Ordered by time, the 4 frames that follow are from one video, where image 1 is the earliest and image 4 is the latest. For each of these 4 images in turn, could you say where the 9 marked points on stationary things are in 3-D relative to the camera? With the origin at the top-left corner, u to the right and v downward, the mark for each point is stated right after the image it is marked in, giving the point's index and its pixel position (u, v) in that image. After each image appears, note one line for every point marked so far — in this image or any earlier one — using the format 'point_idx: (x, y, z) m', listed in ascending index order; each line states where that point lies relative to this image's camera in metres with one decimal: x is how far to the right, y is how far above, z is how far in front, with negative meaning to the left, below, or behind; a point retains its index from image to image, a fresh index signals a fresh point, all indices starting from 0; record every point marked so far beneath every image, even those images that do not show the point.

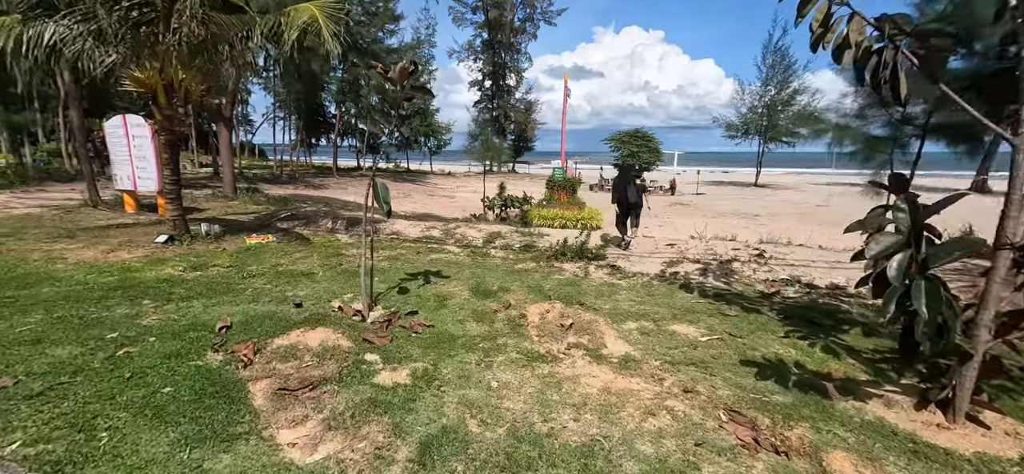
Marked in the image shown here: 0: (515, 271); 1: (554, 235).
0: (0.0, -0.5, +6.0) m
1: (+0.7, 0.0, +7.7) m
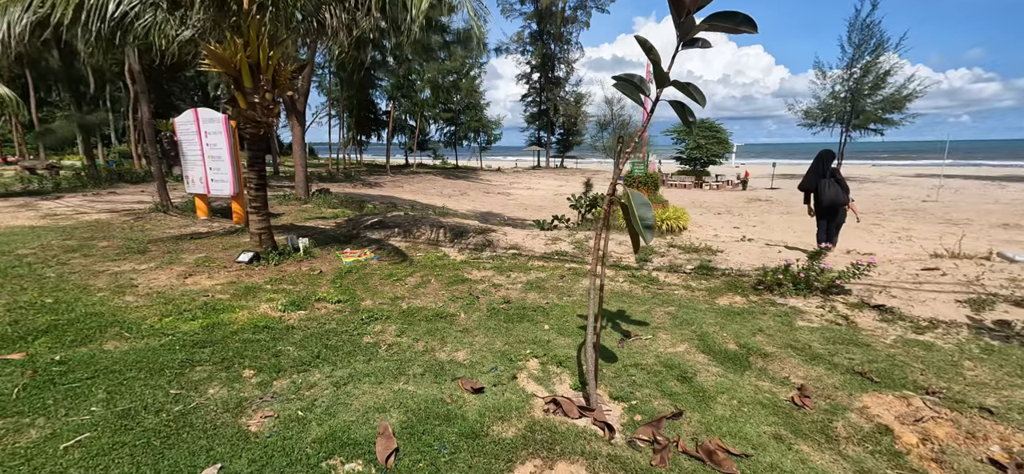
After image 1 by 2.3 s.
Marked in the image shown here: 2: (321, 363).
0: (+2.0, -0.7, +4.2) m
1: (+2.9, -0.2, +5.8) m
2: (-1.3, -0.9, +3.1) m
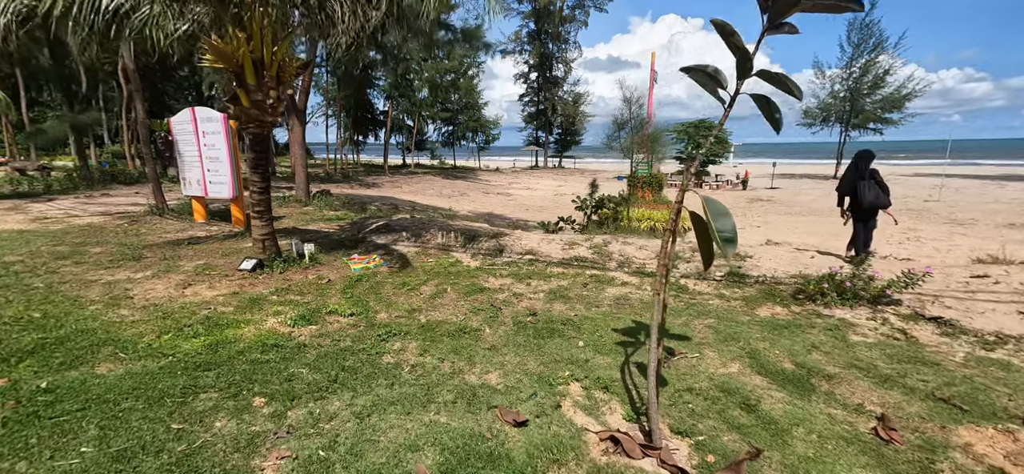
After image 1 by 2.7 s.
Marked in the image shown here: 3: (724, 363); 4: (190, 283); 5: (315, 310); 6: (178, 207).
0: (+2.3, -0.8, +3.9) m
1: (+3.1, -0.3, +5.5) m
2: (-1.1, -0.9, +2.8) m
3: (+1.5, -0.9, +3.2) m
4: (-3.6, -0.5, +4.9) m
5: (-1.8, -0.7, +4.2) m
6: (-7.6, +0.7, +10.1) m
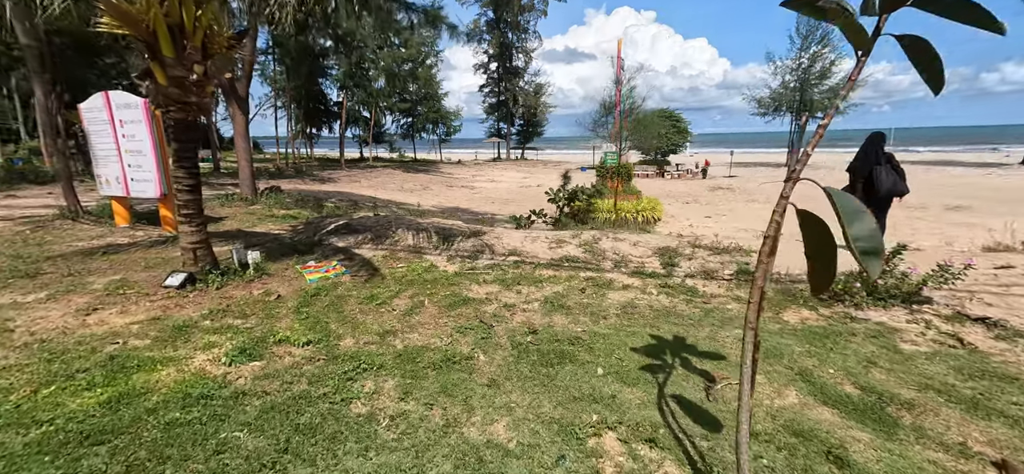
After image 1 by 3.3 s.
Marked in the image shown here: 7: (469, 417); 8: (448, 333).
0: (+2.3, -0.7, +3.4) m
1: (+3.0, -0.2, +5.1) m
2: (-1.0, -1.0, +2.0) m
3: (+1.6, -0.9, +2.6) m
4: (-3.7, -0.6, +3.9) m
5: (-1.9, -0.7, +3.3) m
6: (-8.1, +0.5, +8.7) m
7: (-0.2, -0.9, +2.4) m
8: (-0.5, -0.7, +3.5) m
